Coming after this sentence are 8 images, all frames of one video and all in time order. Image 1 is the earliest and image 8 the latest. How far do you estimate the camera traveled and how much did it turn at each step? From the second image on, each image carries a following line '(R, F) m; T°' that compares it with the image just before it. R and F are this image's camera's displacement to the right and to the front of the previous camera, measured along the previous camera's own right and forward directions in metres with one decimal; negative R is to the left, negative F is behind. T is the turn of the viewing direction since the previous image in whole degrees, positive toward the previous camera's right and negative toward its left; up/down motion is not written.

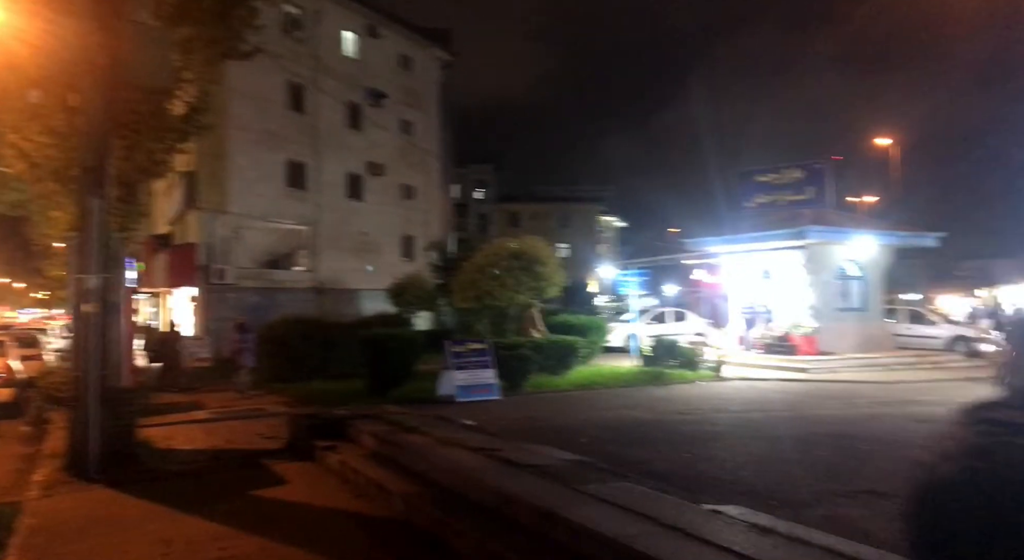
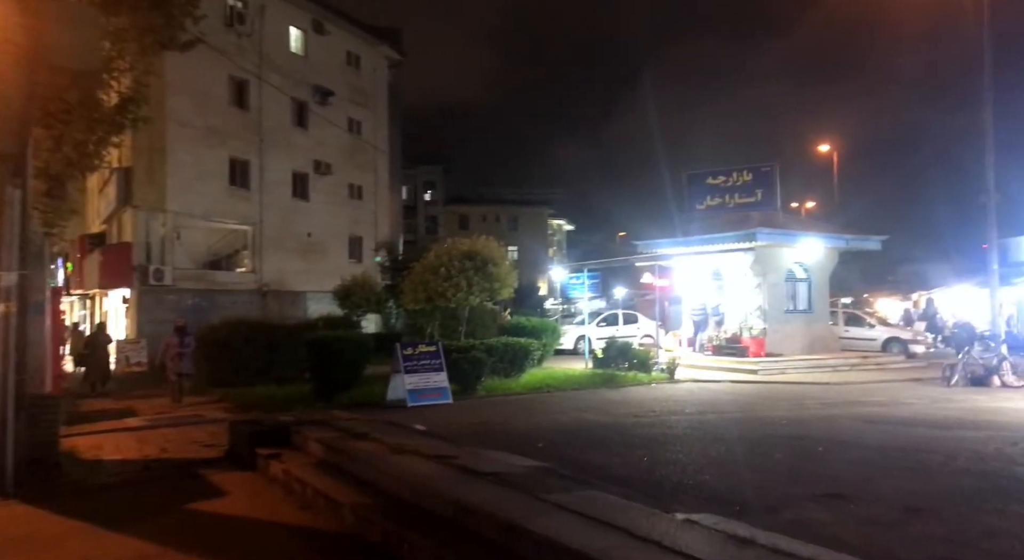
(-0.1, +0.3) m; +4°
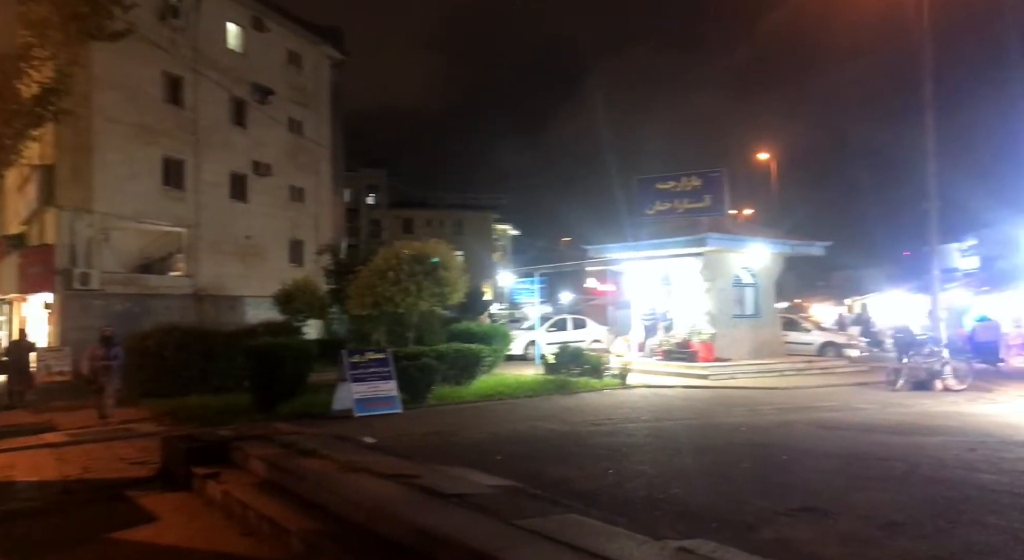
(-0.2, +0.5) m; +4°
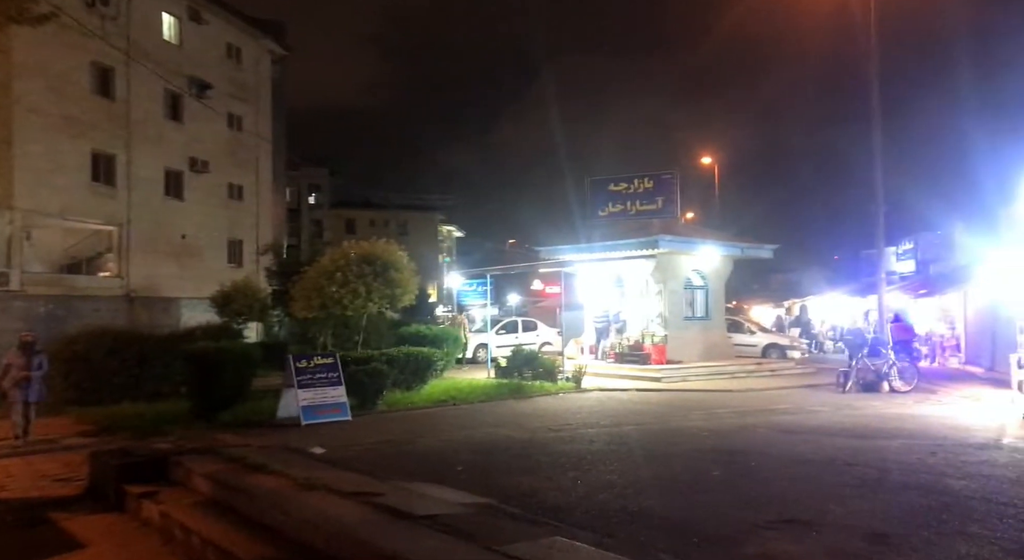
(-0.2, +0.5) m; +4°
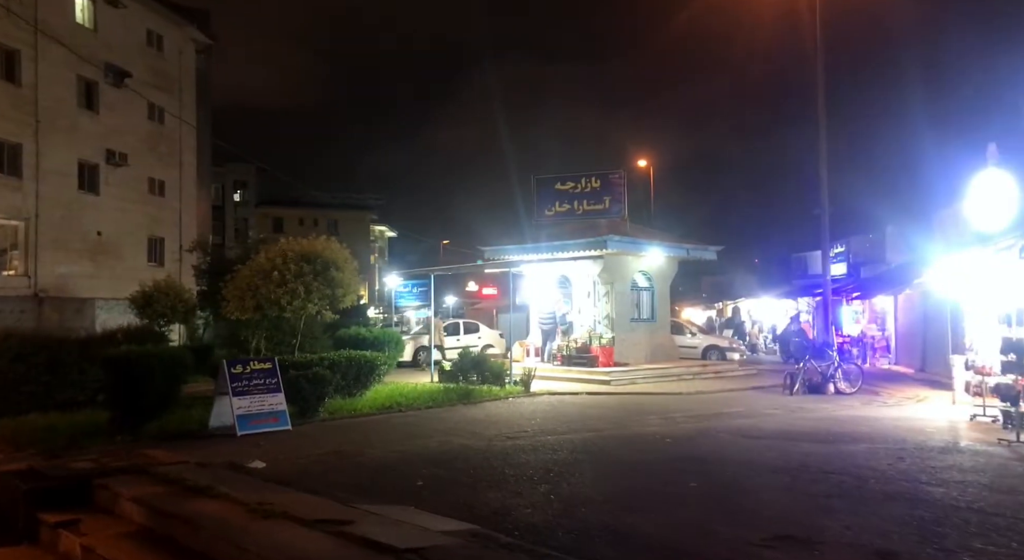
(-0.4, +0.7) m; +5°
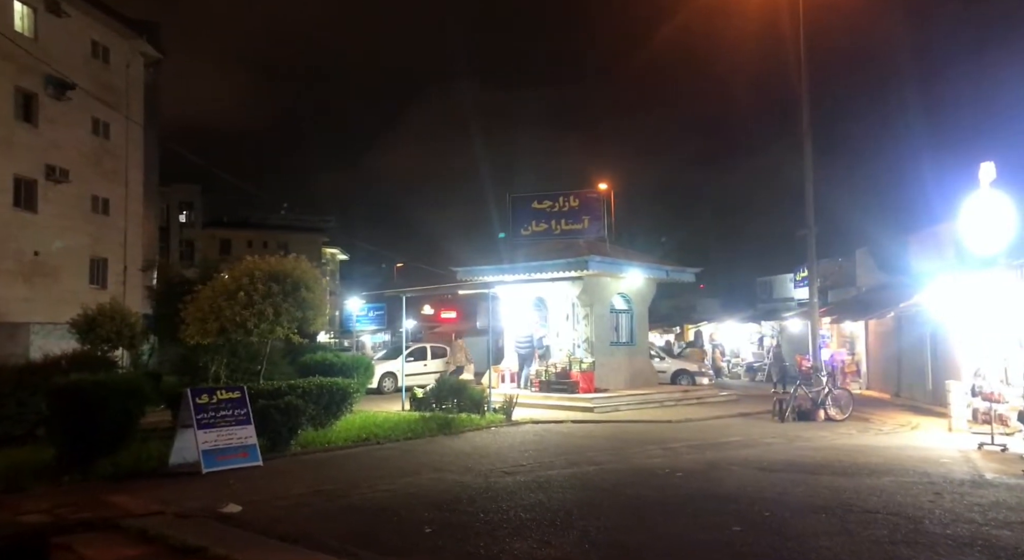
(-0.7, +1.0) m; +4°
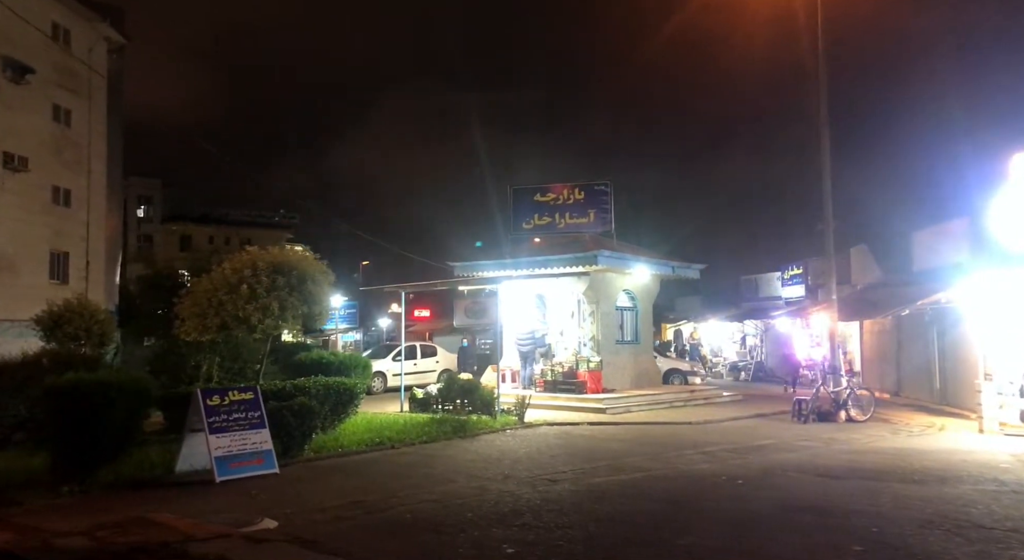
(-1.2, +0.9) m; +3°
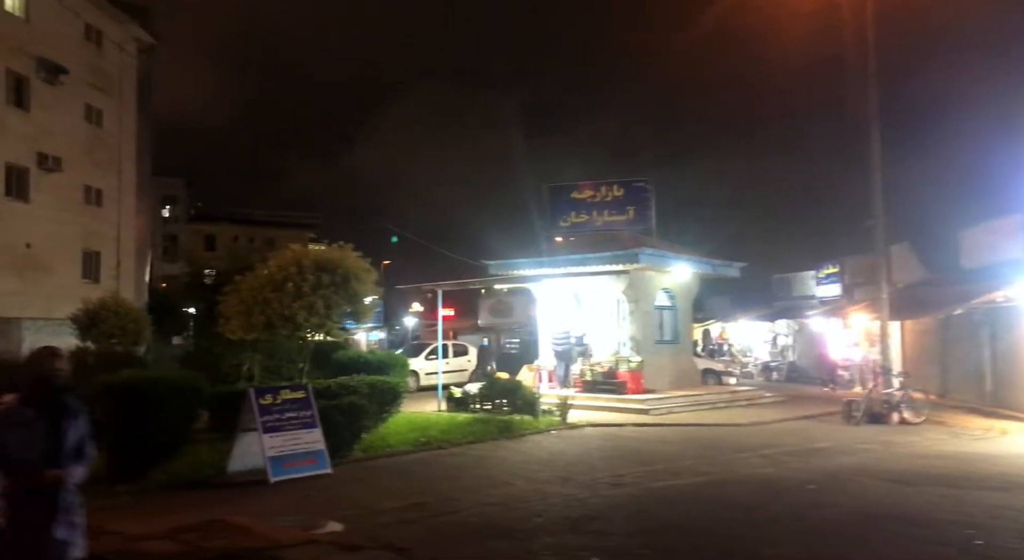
(-0.5, +0.3) m; -1°
